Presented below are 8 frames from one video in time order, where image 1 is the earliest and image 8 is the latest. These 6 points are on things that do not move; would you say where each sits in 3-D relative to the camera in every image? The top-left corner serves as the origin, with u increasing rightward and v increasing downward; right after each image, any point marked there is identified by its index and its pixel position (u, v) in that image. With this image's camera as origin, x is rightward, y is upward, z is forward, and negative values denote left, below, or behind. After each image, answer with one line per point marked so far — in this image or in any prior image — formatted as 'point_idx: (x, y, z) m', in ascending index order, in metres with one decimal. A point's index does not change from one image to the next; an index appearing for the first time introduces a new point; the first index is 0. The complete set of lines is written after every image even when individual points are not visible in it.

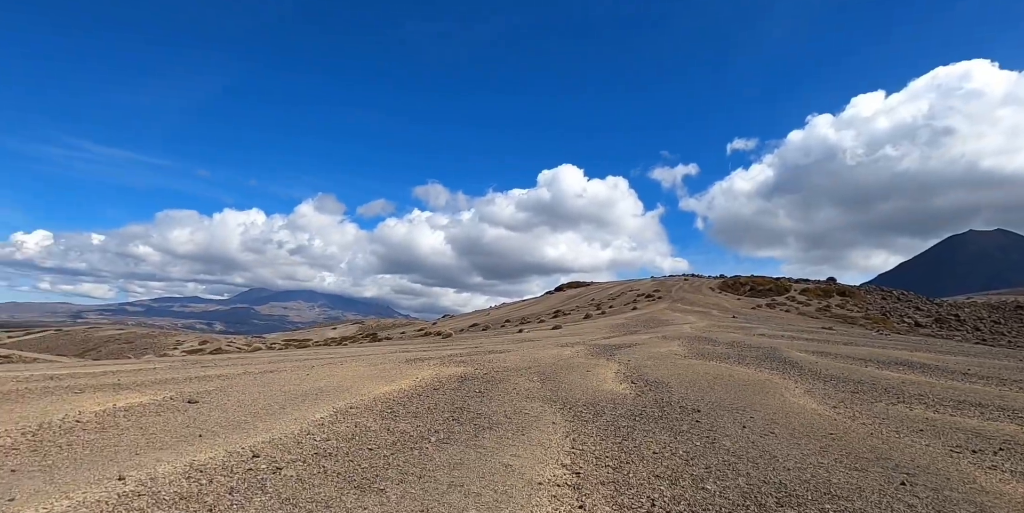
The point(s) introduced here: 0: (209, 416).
0: (-8.8, -4.6, +15.3) m
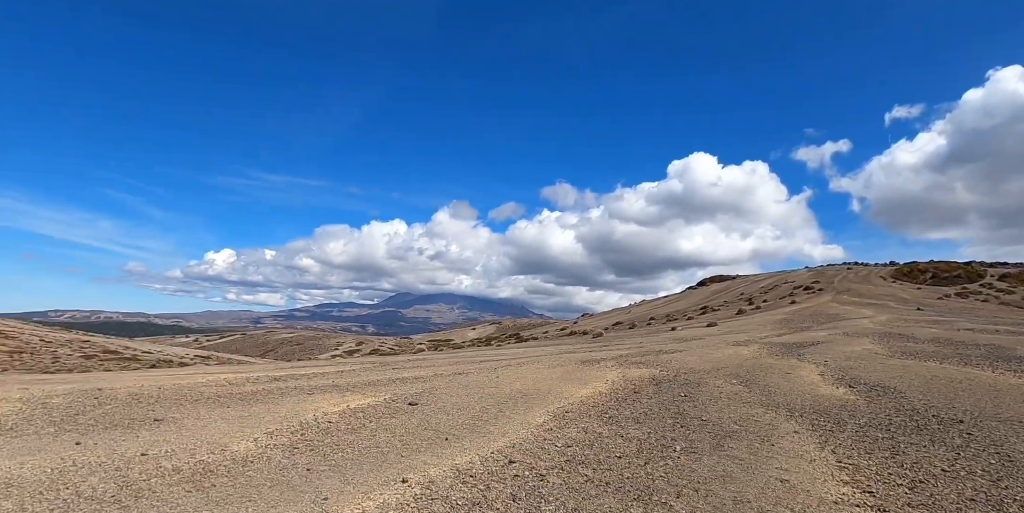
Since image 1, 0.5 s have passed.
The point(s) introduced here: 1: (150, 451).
0: (-2.1, -4.6, +15.3) m
1: (-7.4, -4.0, +10.8) m
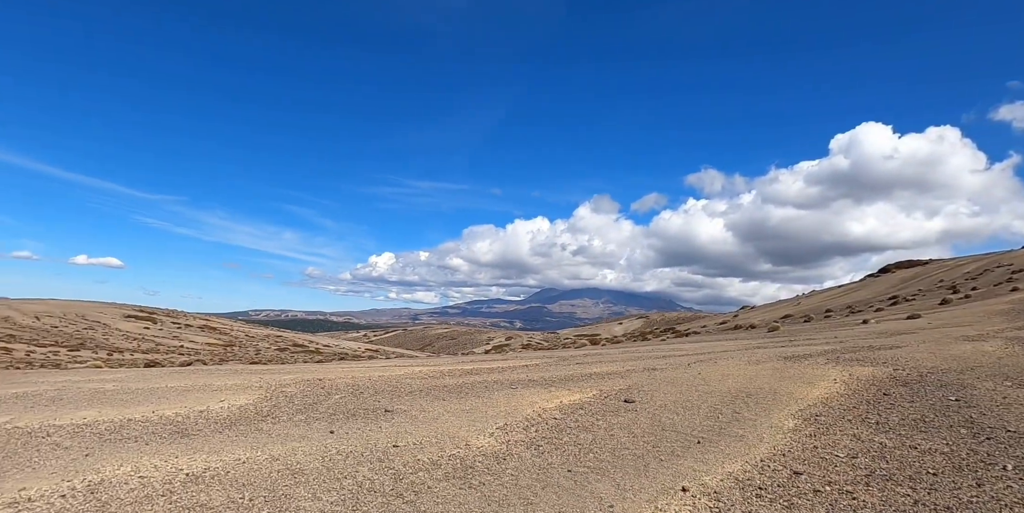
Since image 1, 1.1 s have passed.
0: (+4.0, -4.1, +13.7) m
1: (-2.3, -3.7, +10.6) m
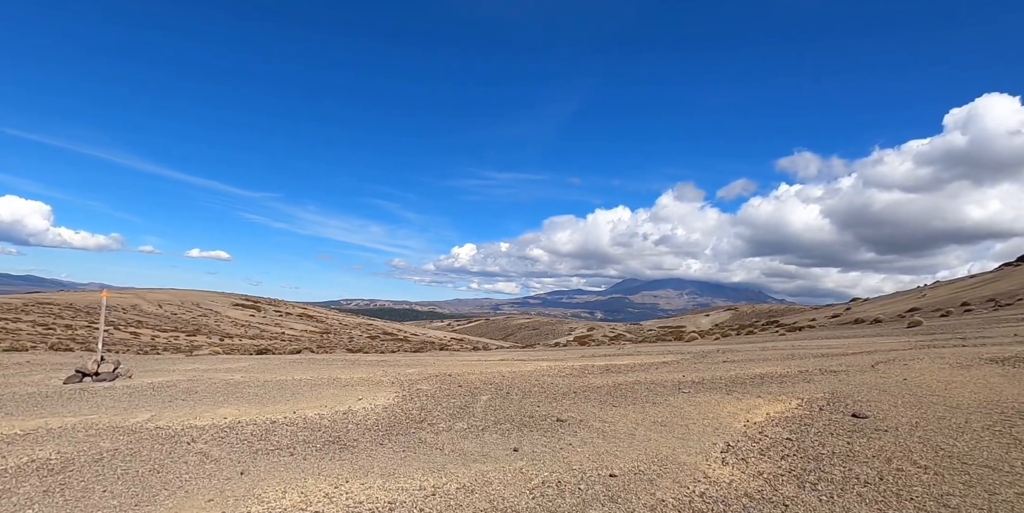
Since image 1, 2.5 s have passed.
0: (+8.2, -3.5, +10.2) m
1: (+1.5, -3.2, +8.1) m
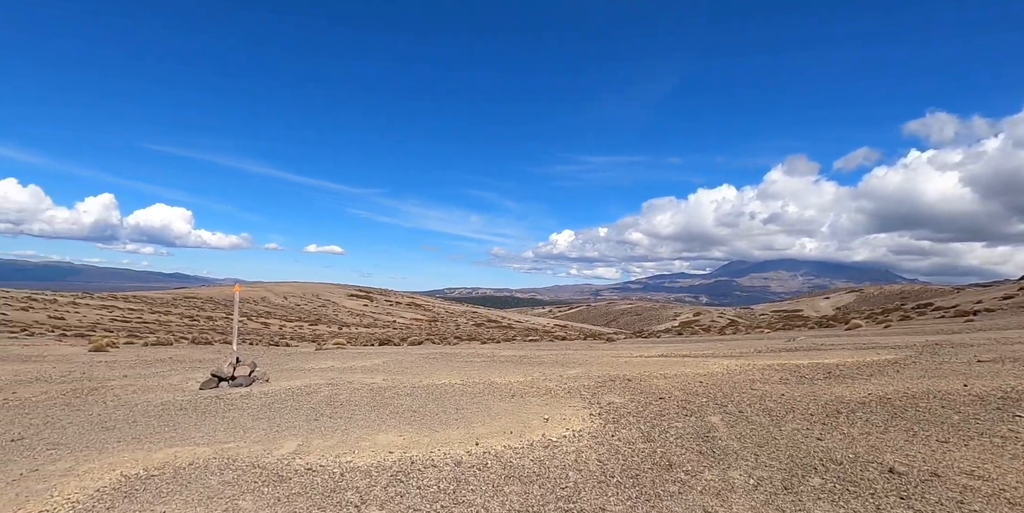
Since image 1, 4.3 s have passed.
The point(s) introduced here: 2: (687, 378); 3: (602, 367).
0: (+12.0, -2.7, +4.7) m
1: (+5.1, -2.7, +3.7) m
2: (+5.2, -3.6, +15.9) m
3: (+3.2, -3.9, +18.6) m
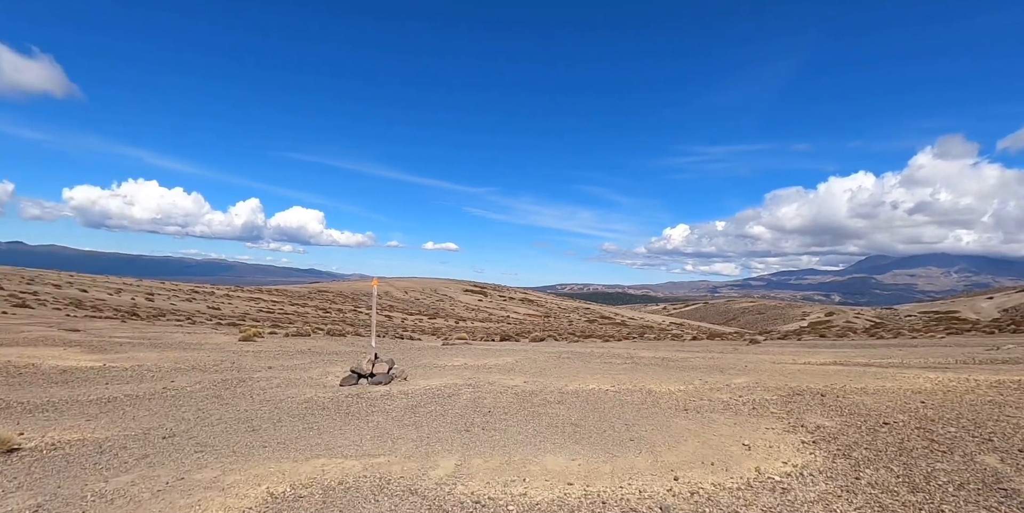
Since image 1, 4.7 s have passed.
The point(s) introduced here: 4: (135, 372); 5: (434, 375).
0: (+13.6, -2.4, +0.4) m
1: (+6.6, -2.4, +0.8) m
2: (+9.2, -3.3, +12.7) m
3: (+7.7, -3.6, +15.8) m
4: (-9.1, -2.8, +12.8) m
5: (-2.0, -3.1, +13.9) m
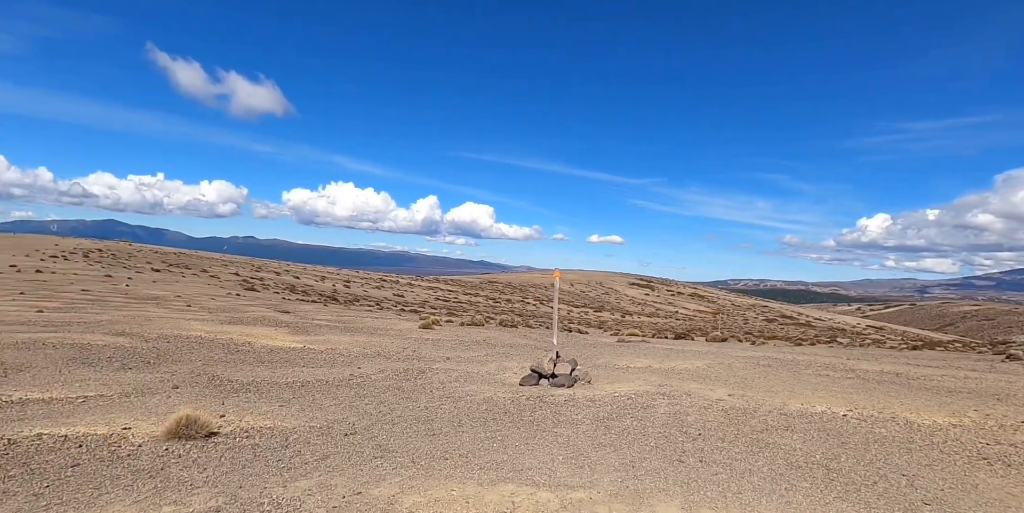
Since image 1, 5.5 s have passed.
0: (+13.3, -2.4, -5.3) m
1: (+6.8, -2.4, -2.8) m
2: (+12.8, -3.1, +7.8) m
3: (+12.3, -3.3, +11.2) m
4: (-4.6, -2.5, +13.3) m
5: (+2.5, -2.9, +12.3) m
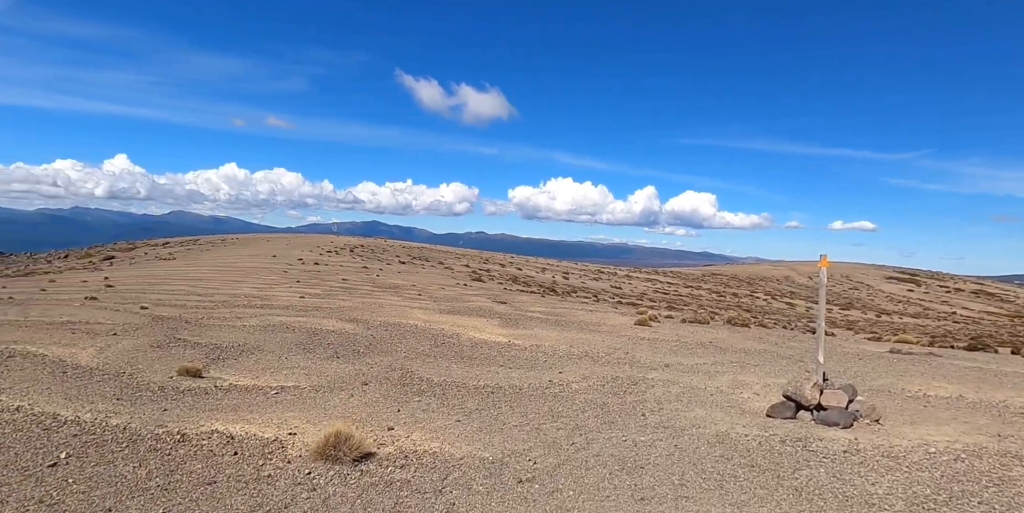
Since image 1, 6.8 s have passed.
0: (+9.5, -2.3, -12.1) m
1: (+4.5, -2.3, -7.2) m
2: (+14.2, -2.8, +0.1) m
3: (+15.1, -3.0, +3.5) m
4: (+0.4, -2.2, +12.1) m
5: (+6.5, -2.6, +8.4) m
